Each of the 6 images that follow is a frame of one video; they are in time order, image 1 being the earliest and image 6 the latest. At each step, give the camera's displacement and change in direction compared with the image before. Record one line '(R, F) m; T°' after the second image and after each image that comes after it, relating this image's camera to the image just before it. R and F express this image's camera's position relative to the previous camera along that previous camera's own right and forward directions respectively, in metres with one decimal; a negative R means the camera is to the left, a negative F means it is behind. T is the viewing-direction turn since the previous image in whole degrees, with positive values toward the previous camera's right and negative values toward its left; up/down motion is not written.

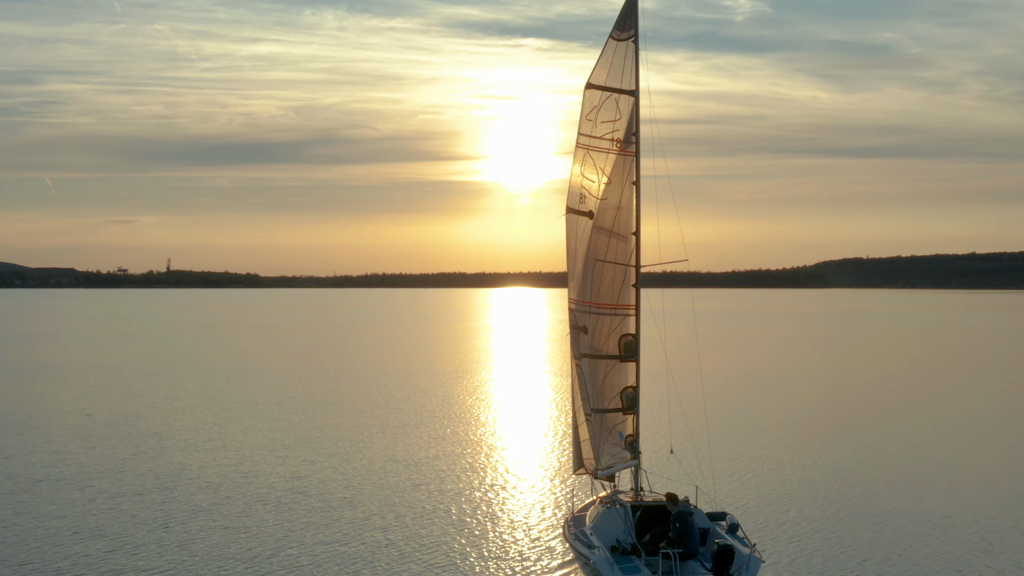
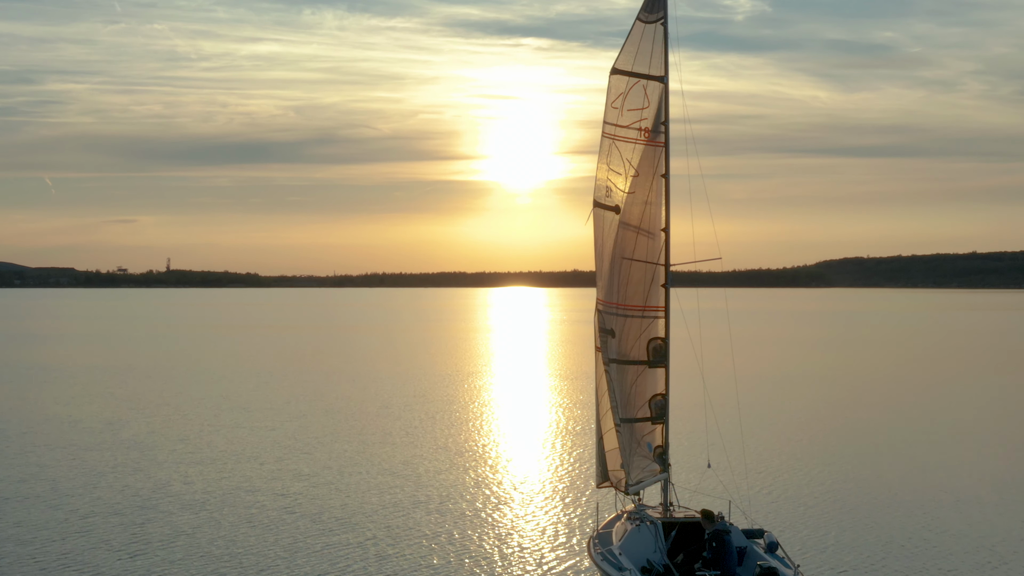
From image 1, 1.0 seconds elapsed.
(-0.4, +1.4) m; 0°
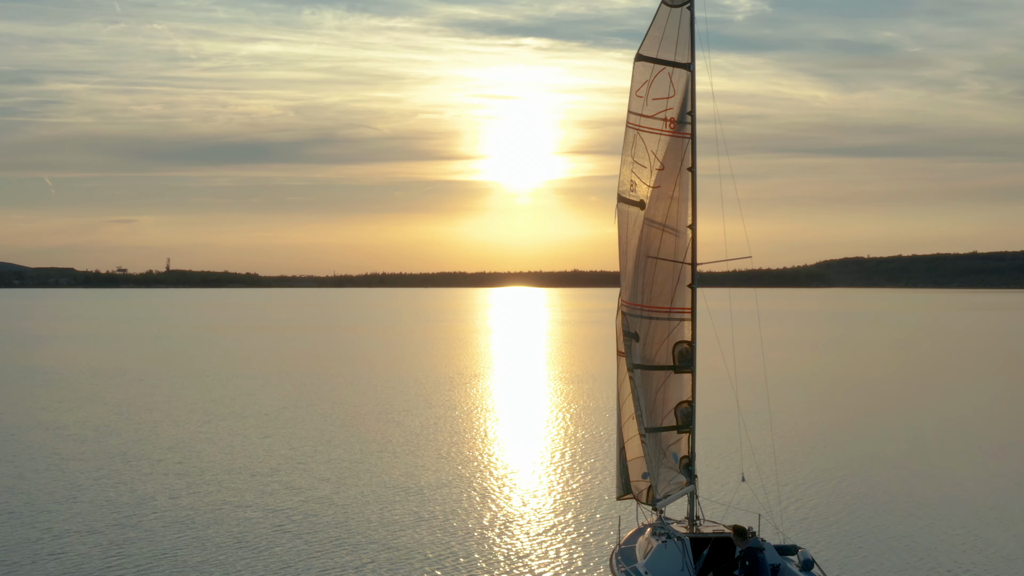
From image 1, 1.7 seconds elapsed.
(-0.3, +1.1) m; 0°
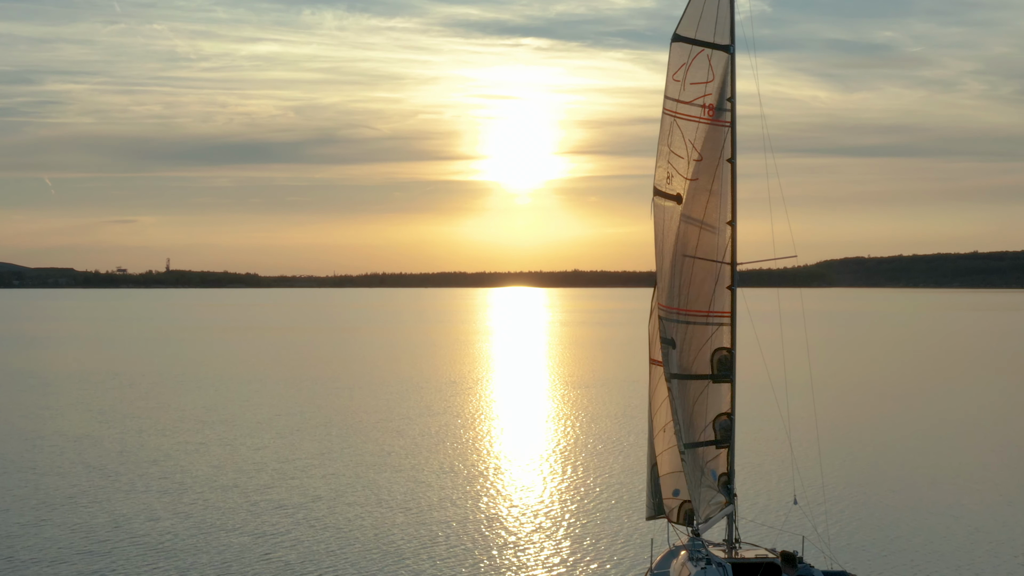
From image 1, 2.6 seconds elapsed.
(-0.4, +1.4) m; 0°
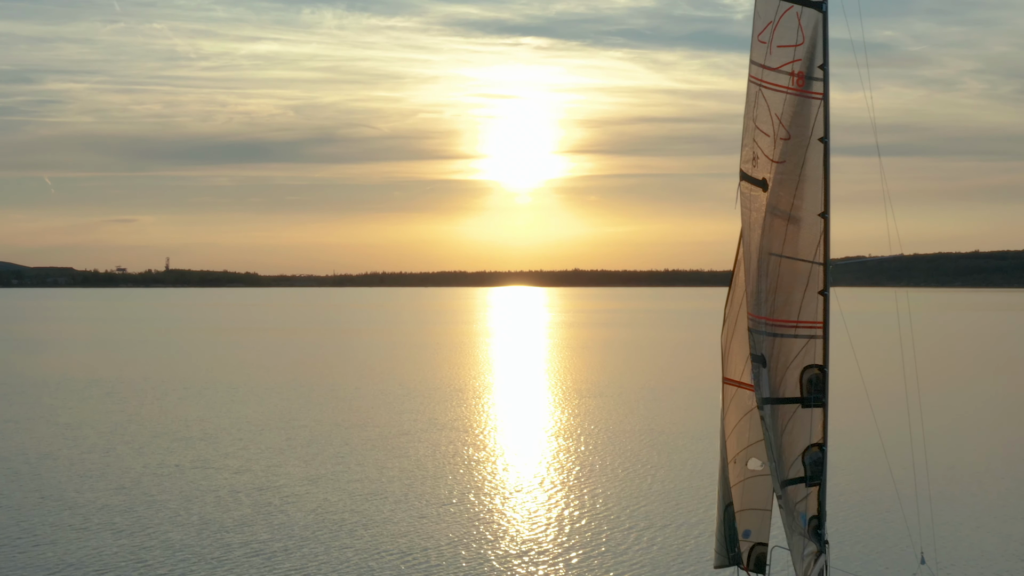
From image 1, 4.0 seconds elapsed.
(-0.7, +2.7) m; 0°
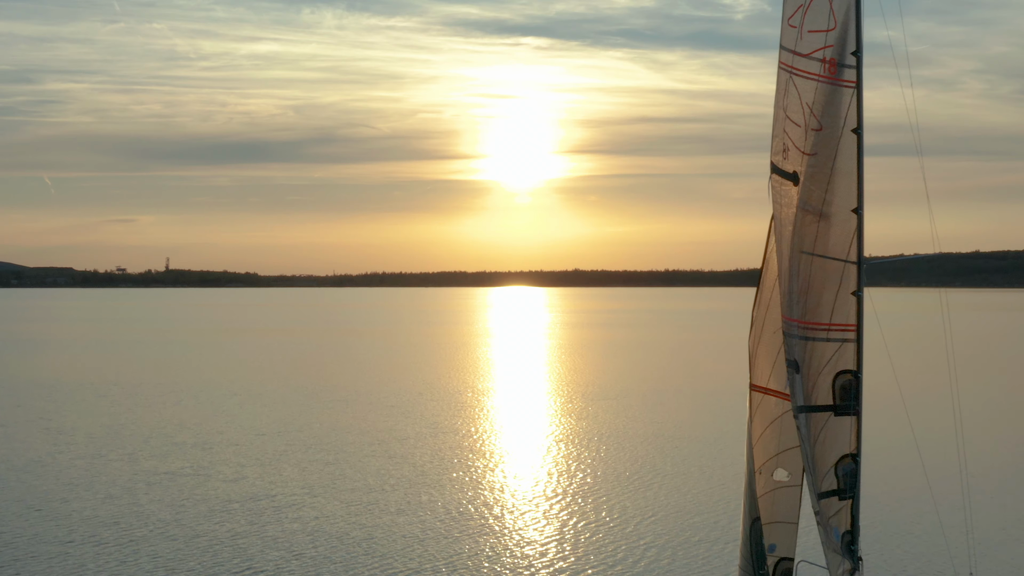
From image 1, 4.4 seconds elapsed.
(-0.2, +0.8) m; 0°
